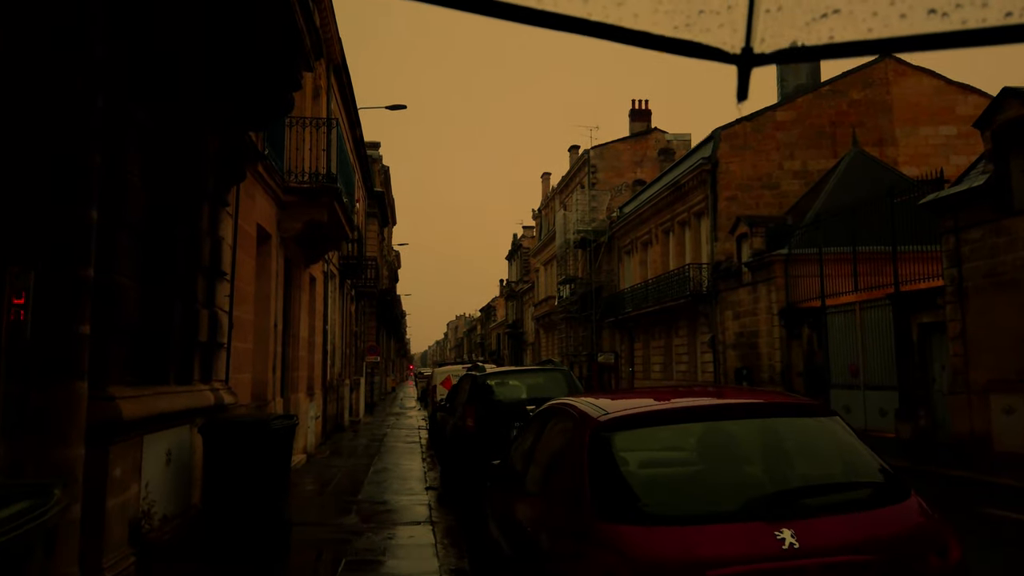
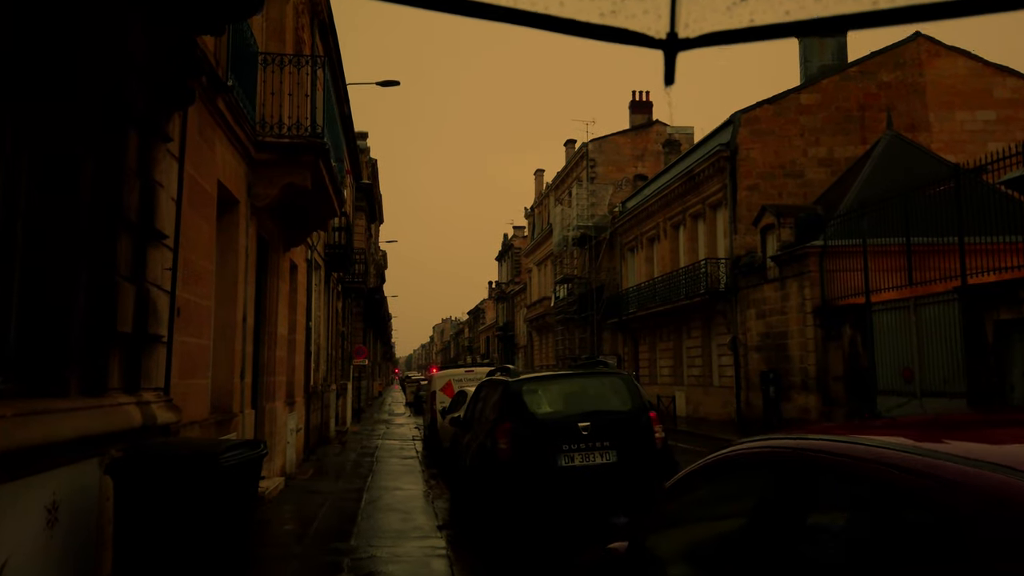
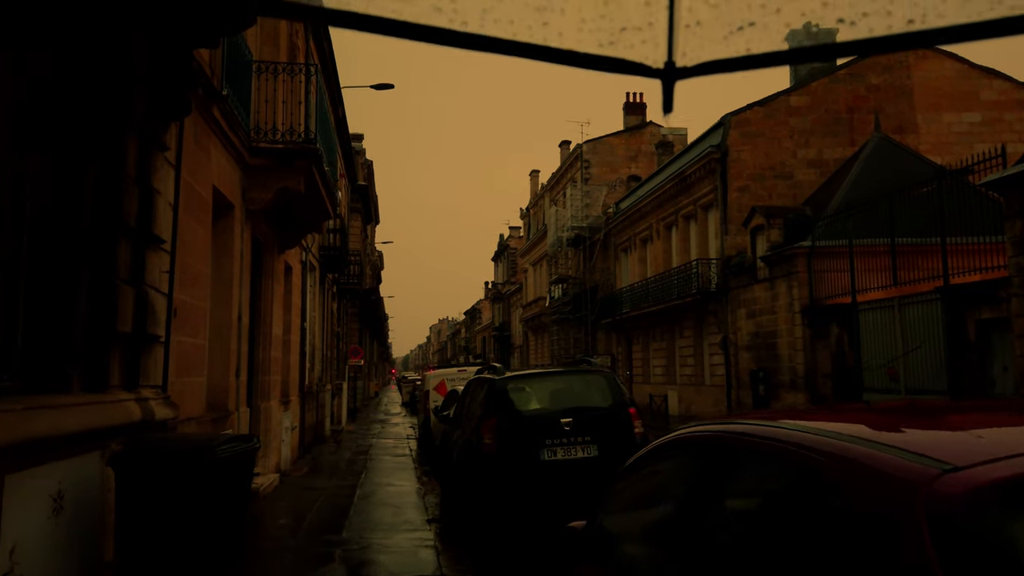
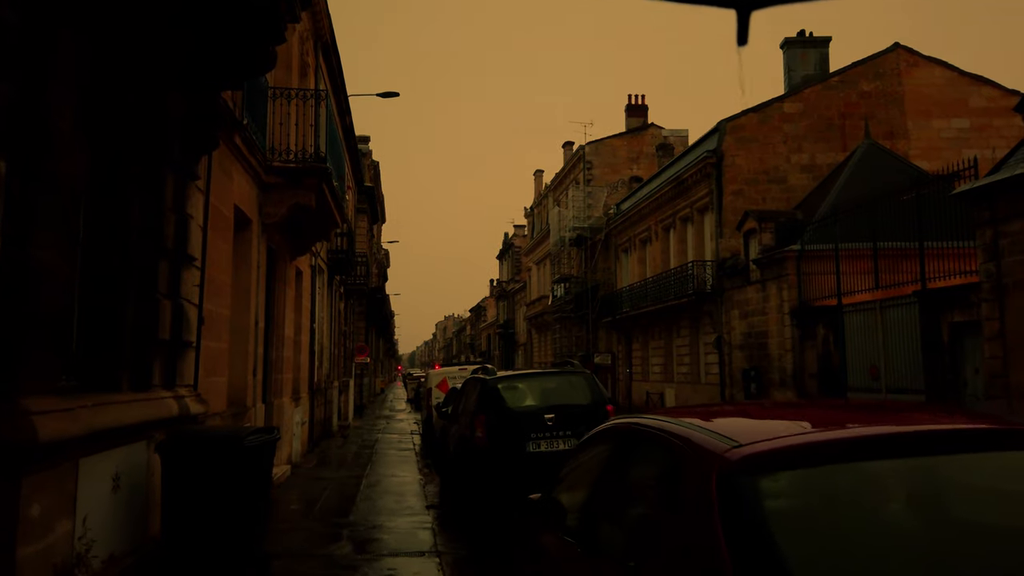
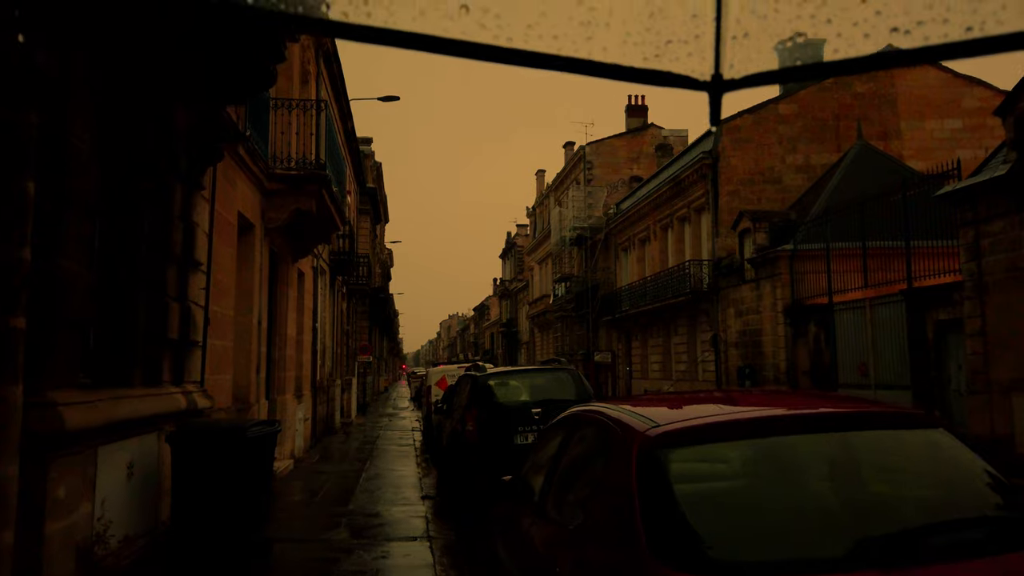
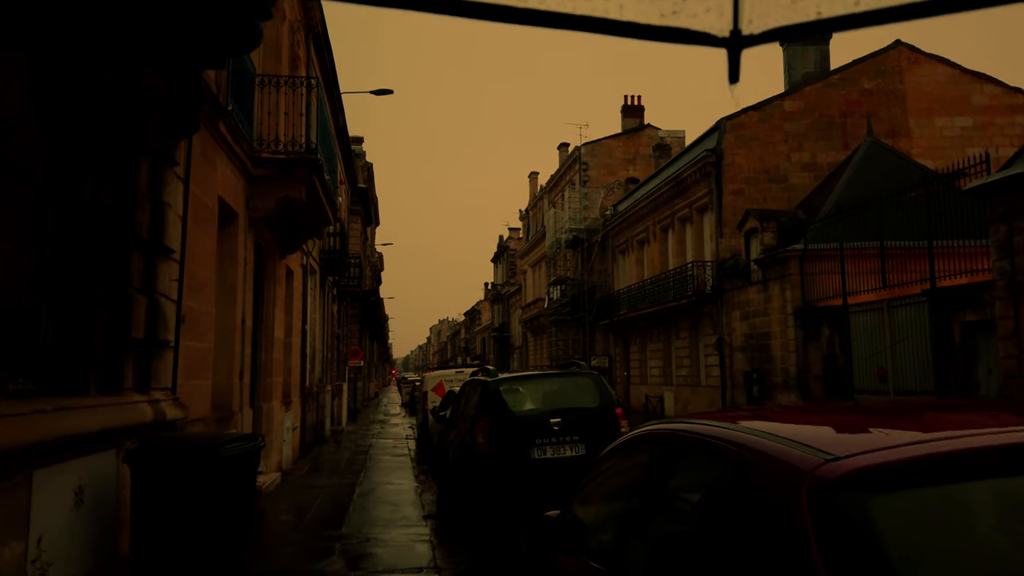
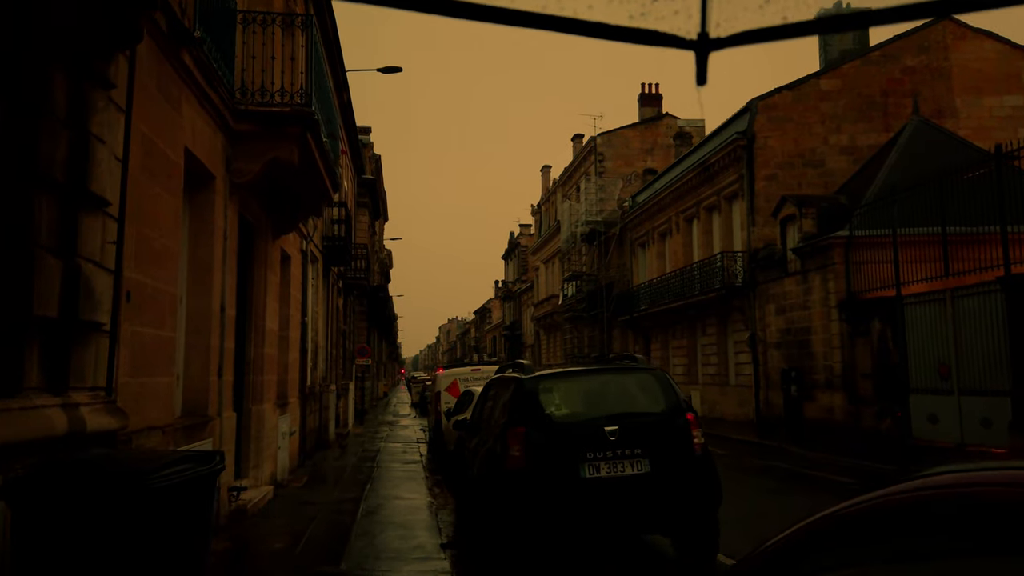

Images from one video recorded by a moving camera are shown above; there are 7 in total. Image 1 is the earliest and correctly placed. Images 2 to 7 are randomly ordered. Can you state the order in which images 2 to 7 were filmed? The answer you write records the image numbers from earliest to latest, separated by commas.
5, 4, 6, 3, 2, 7
